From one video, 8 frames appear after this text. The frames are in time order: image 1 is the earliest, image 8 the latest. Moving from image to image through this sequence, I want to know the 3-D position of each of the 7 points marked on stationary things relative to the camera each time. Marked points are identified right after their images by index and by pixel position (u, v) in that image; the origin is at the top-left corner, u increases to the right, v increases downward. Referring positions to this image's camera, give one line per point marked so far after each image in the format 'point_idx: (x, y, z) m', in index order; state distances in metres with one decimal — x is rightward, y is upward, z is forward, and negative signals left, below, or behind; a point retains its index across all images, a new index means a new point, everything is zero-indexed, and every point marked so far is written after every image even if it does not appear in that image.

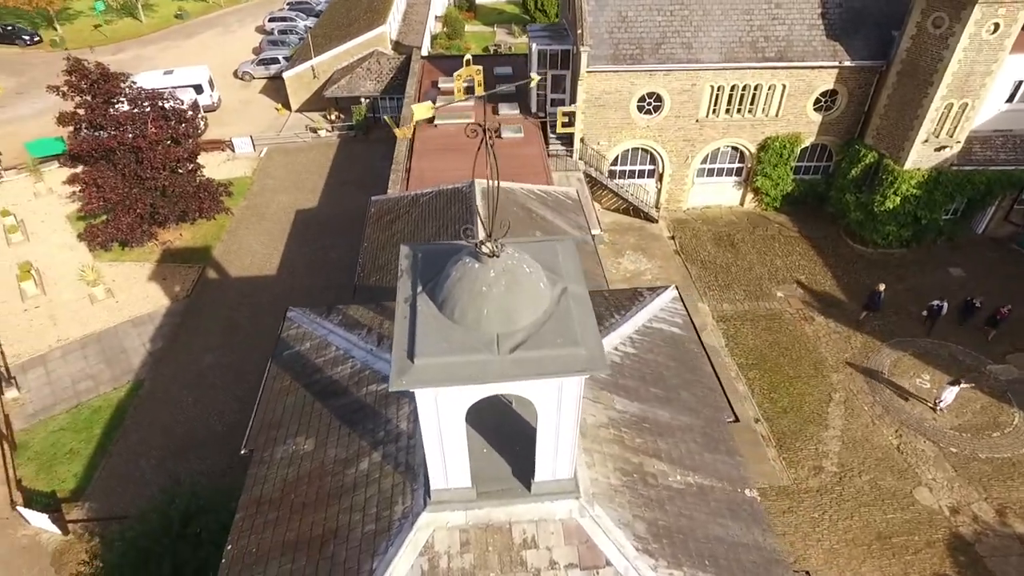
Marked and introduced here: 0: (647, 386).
0: (+2.2, -1.6, +10.0) m
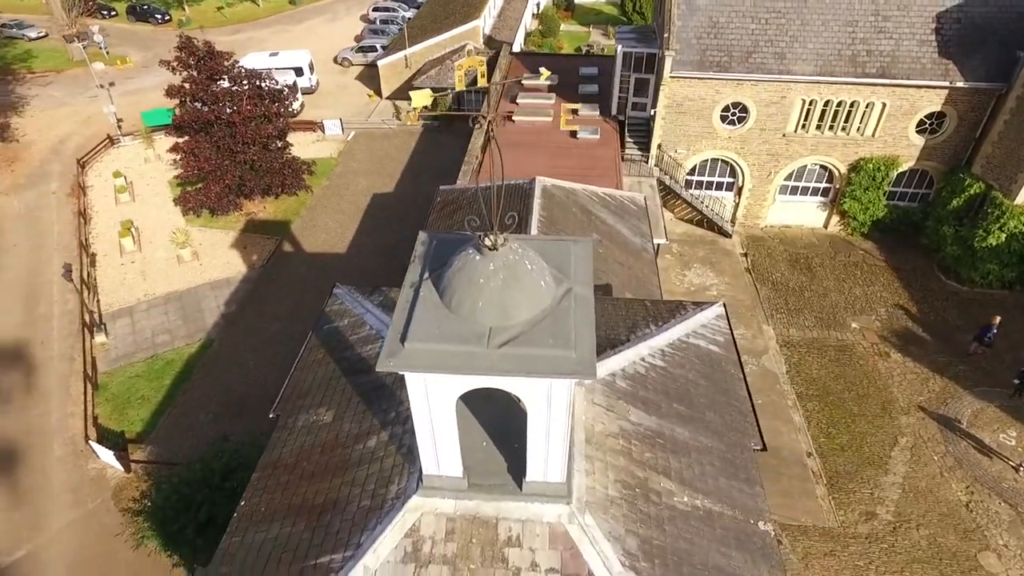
0: (+2.5, -1.8, +9.7) m
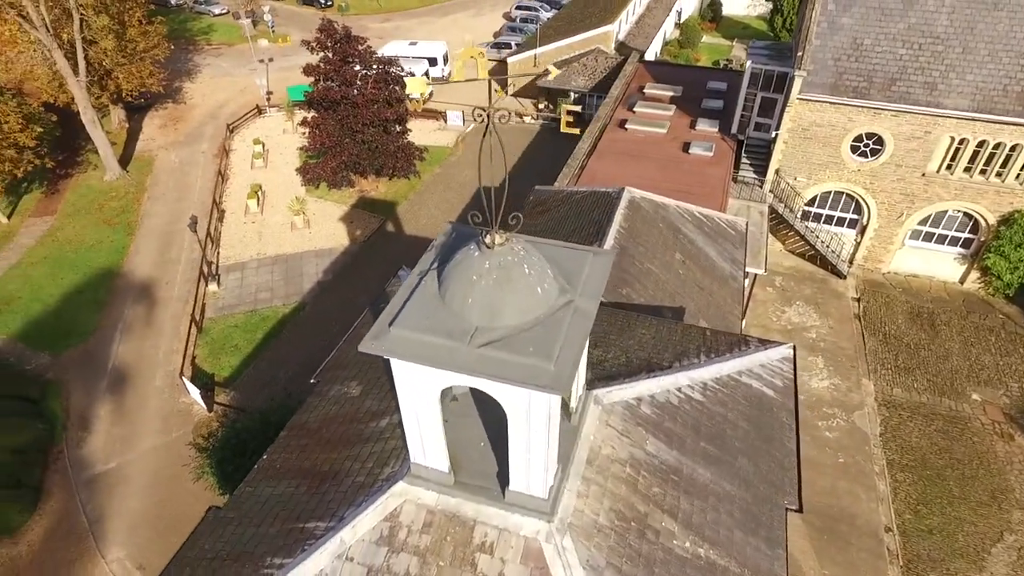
0: (+2.7, -2.2, +9.1) m
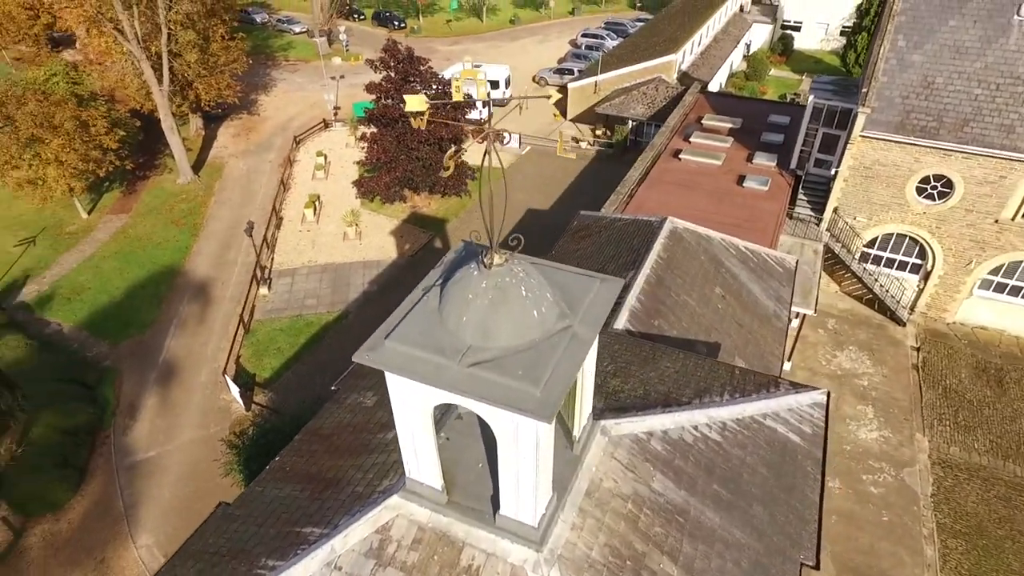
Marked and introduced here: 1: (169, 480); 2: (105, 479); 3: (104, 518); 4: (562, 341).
0: (+2.8, -2.7, +8.7) m
1: (-9.8, -5.5, +17.7) m
2: (-11.7, -5.5, +17.7) m
3: (-11.1, -6.2, +16.7) m
4: (+0.5, -0.5, +6.0) m
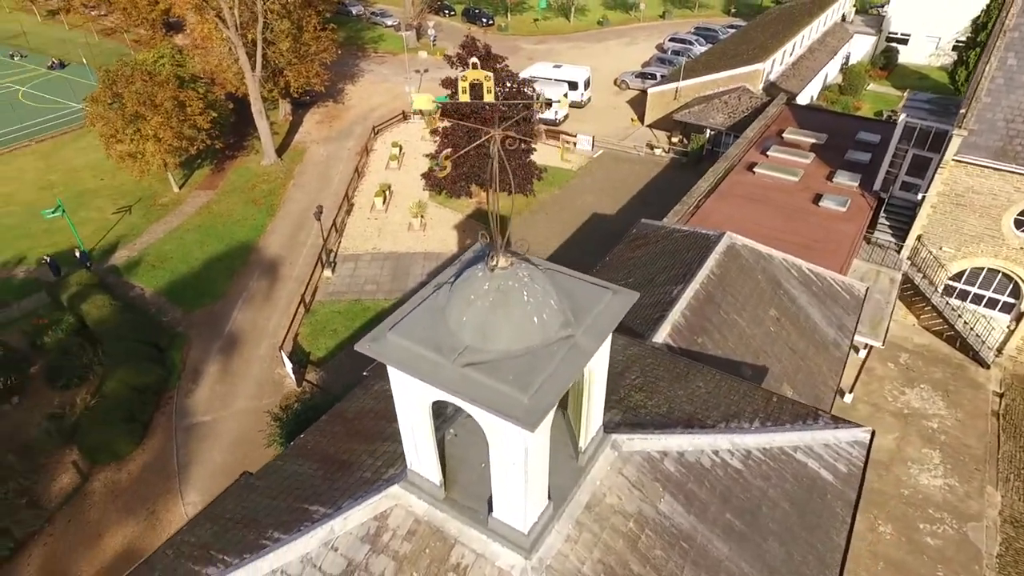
0: (+2.9, -3.0, +8.3) m
1: (-8.8, -4.7, +18.7) m
2: (-10.7, -4.6, +19.0) m
3: (-10.2, -5.3, +17.9) m
4: (+0.5, -0.6, +5.9) m
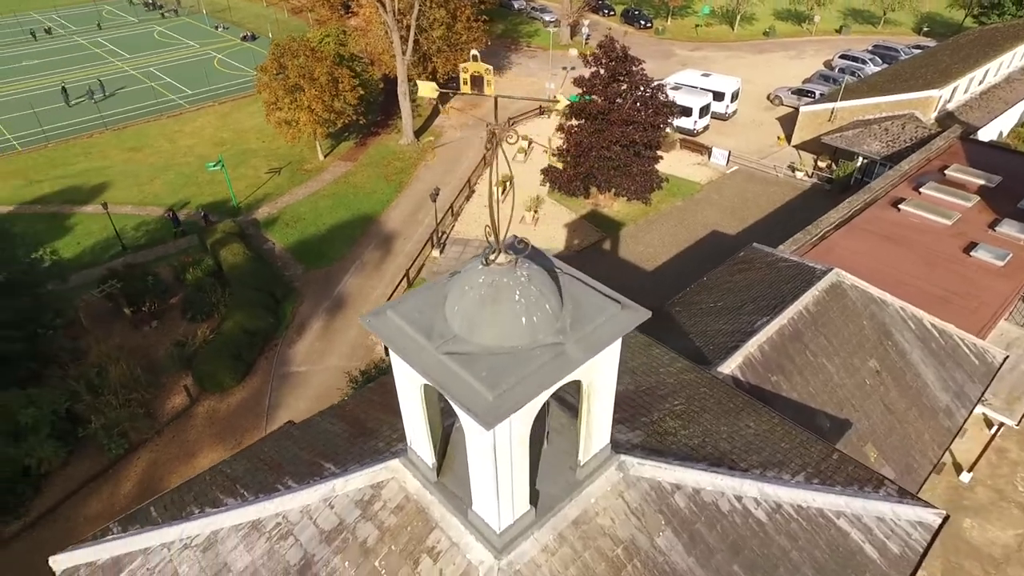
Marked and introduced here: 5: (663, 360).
0: (+2.8, -3.4, +7.7) m
1: (-6.7, -3.5, +20.3) m
2: (-8.4, -3.0, +20.9) m
3: (-8.3, -3.9, +19.7) m
4: (+0.3, -0.6, +5.8) m
5: (+2.8, -1.3, +11.5) m
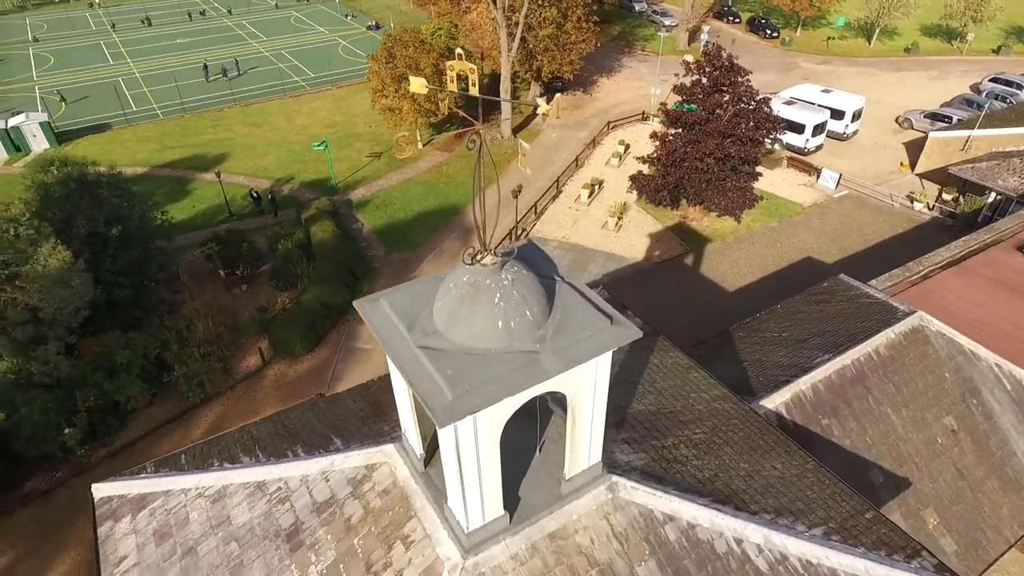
0: (+2.4, -3.7, +7.2) m
1: (-4.9, -2.9, +21.1) m
2: (-6.5, -2.2, +22.0) m
3: (-6.6, -3.0, +20.9) m
4: (0.0, -0.7, +5.7) m
5: (+3.3, -1.7, +11.0) m
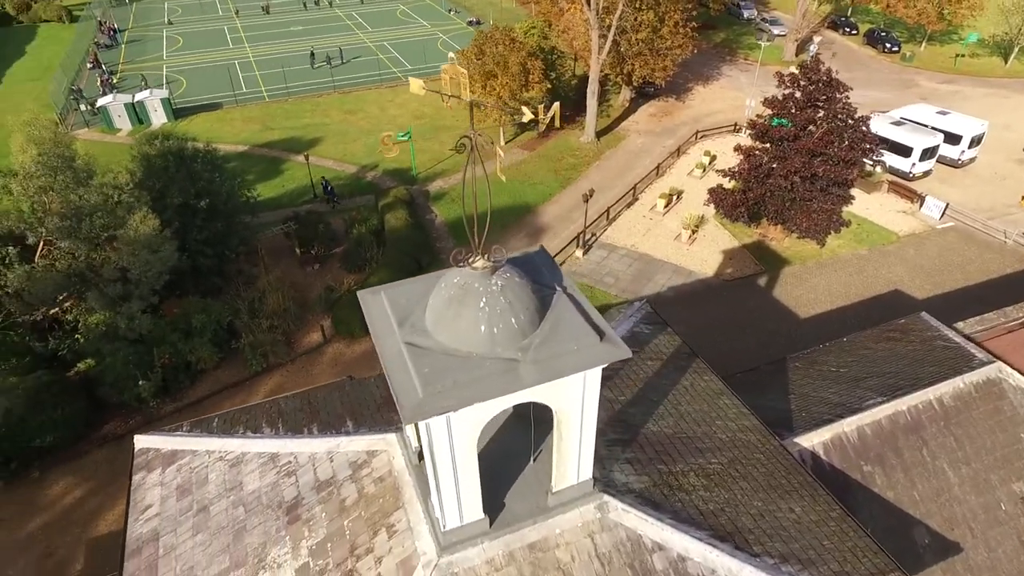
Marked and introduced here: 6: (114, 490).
0: (+2.1, -4.0, +6.9) m
1: (-3.3, -2.5, +21.6) m
2: (-4.6, -1.7, +22.7) m
3: (-5.0, -2.5, +21.6) m
4: (-0.2, -0.7, +5.7) m
5: (+3.7, -2.1, +10.5) m
6: (-11.3, -5.7, +17.5) m
